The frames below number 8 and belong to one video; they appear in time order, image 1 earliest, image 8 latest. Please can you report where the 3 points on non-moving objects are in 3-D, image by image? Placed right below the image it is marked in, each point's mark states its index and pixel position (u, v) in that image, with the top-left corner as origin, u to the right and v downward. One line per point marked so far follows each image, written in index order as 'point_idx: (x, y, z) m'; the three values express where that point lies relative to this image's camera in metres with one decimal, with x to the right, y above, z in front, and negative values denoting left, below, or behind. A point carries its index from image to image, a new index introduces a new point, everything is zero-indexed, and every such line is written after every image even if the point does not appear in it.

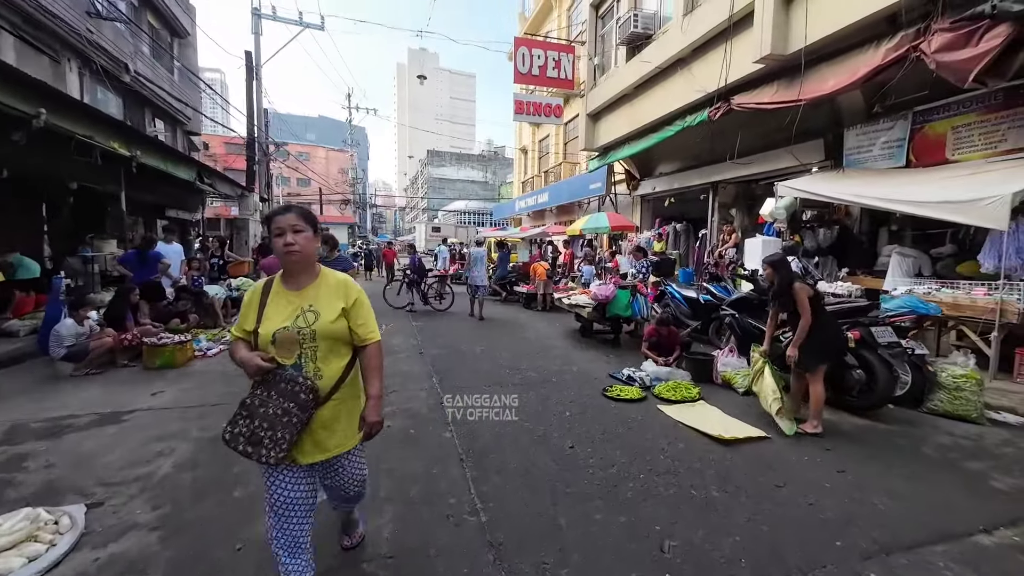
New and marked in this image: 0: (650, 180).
0: (+4.7, +3.6, +14.5) m
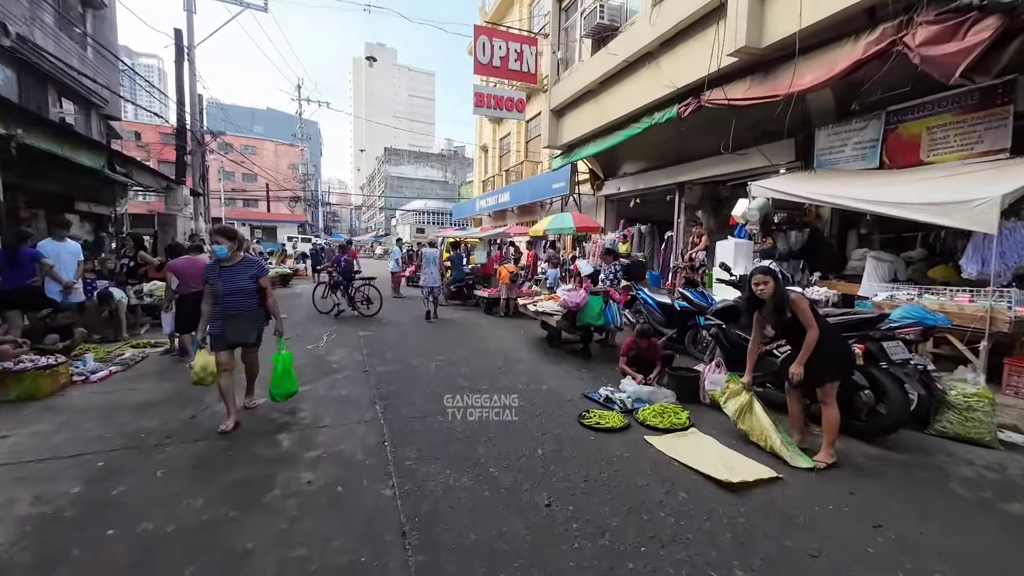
0: (+3.4, +3.5, +14.1) m
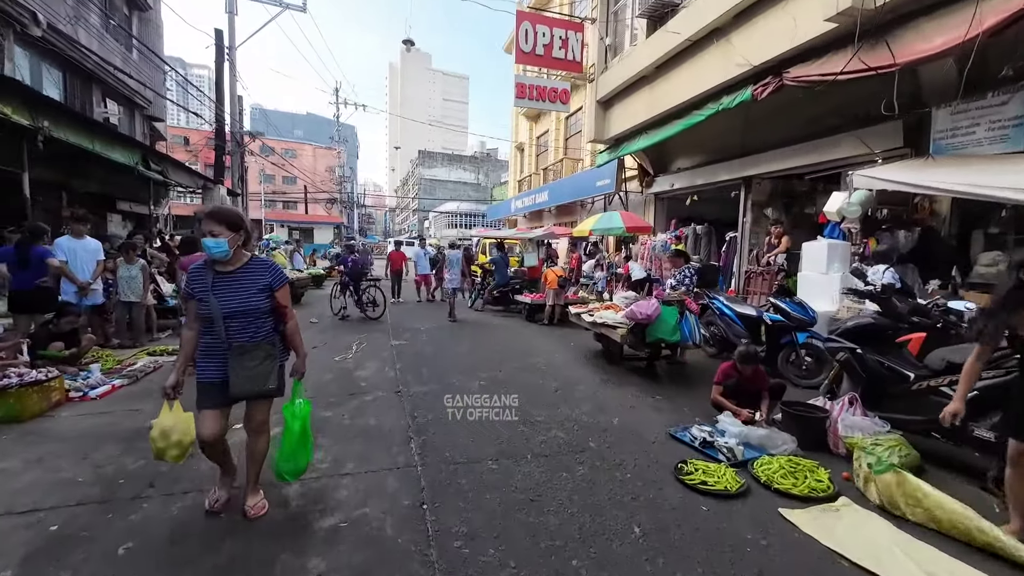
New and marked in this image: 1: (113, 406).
0: (+4.7, +3.3, +12.9) m
1: (-3.7, -1.1, +4.0) m
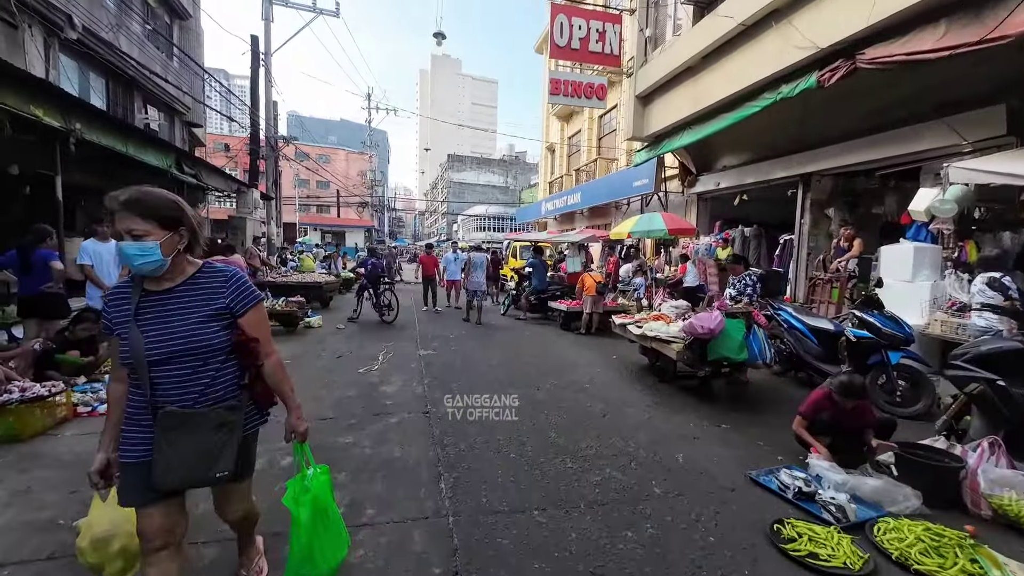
0: (+5.6, +3.2, +12.1) m
1: (-3.4, -1.2, +3.7) m
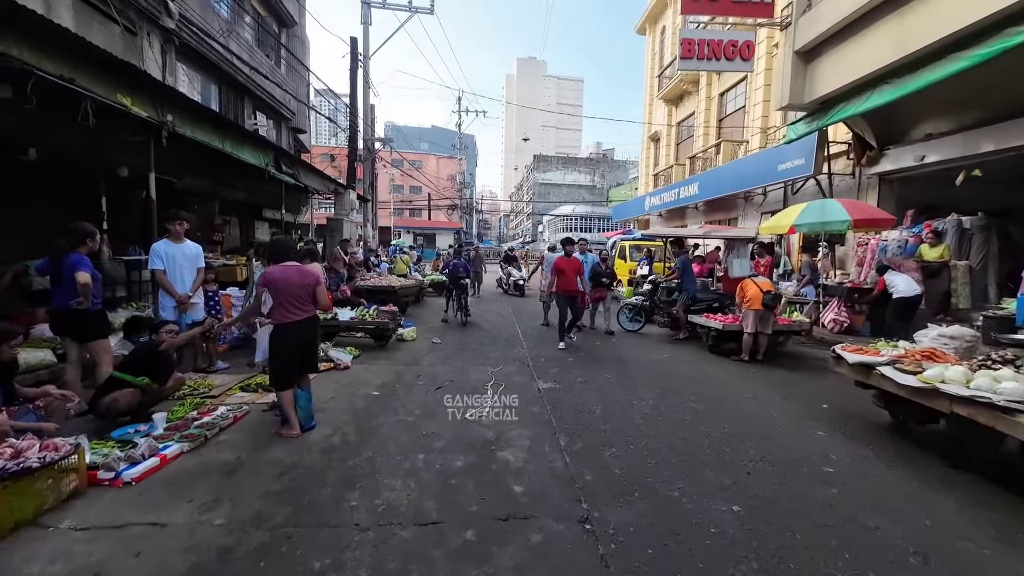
0: (+8.3, +2.9, +9.0) m
1: (-2.2, -1.3, +2.5) m
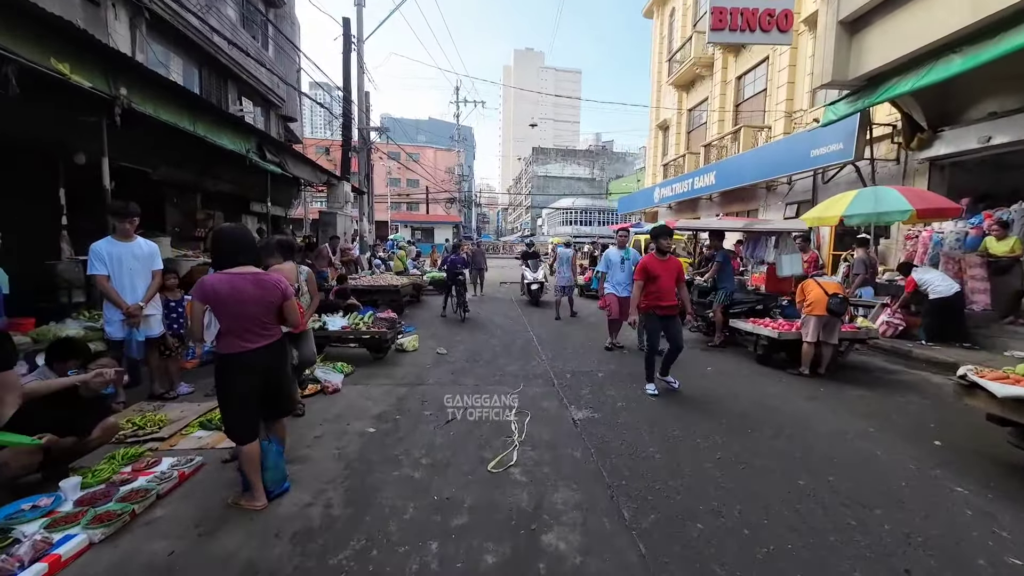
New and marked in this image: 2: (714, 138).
0: (+8.5, +3.0, +8.1) m
1: (-1.9, -1.4, +1.6) m
2: (+8.0, +5.9, +17.0) m
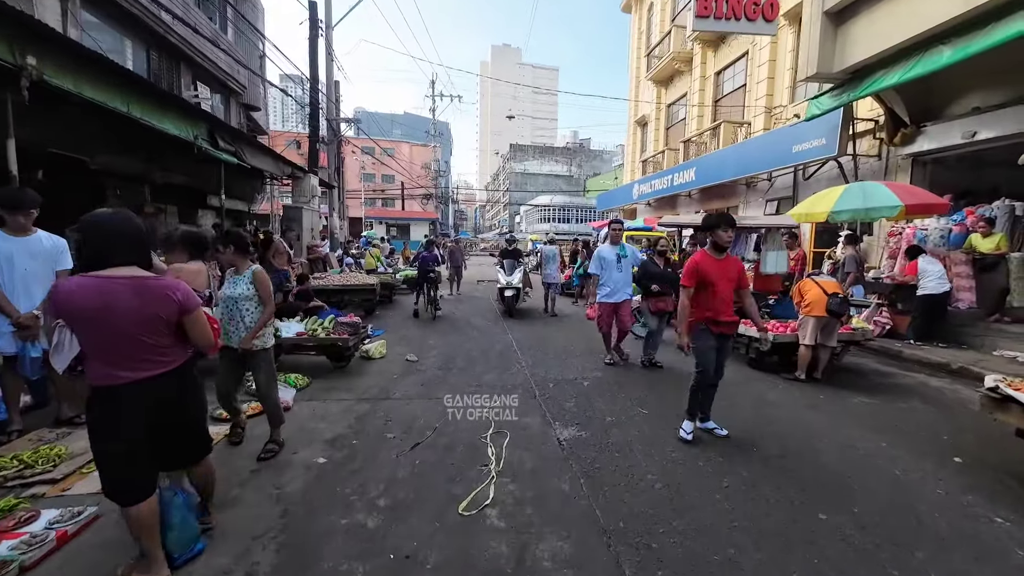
0: (+8.1, +3.0, +7.9) m
1: (-2.0, -1.4, +0.9) m
2: (+7.1, +6.0, +16.8) m
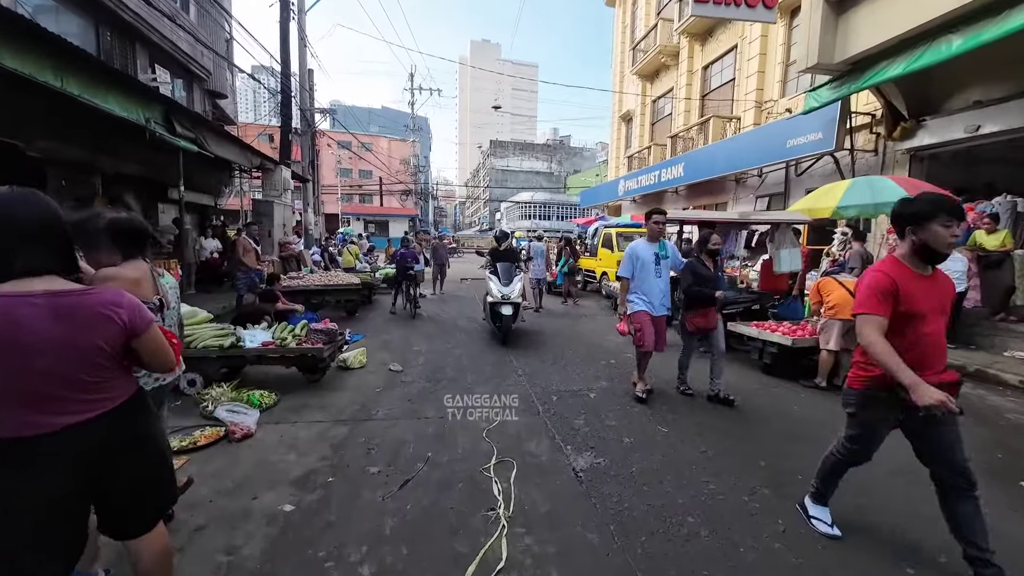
0: (+7.9, +3.1, +7.7) m
1: (-1.8, -1.5, +0.3) m
2: (+6.5, +6.1, +16.5) m
